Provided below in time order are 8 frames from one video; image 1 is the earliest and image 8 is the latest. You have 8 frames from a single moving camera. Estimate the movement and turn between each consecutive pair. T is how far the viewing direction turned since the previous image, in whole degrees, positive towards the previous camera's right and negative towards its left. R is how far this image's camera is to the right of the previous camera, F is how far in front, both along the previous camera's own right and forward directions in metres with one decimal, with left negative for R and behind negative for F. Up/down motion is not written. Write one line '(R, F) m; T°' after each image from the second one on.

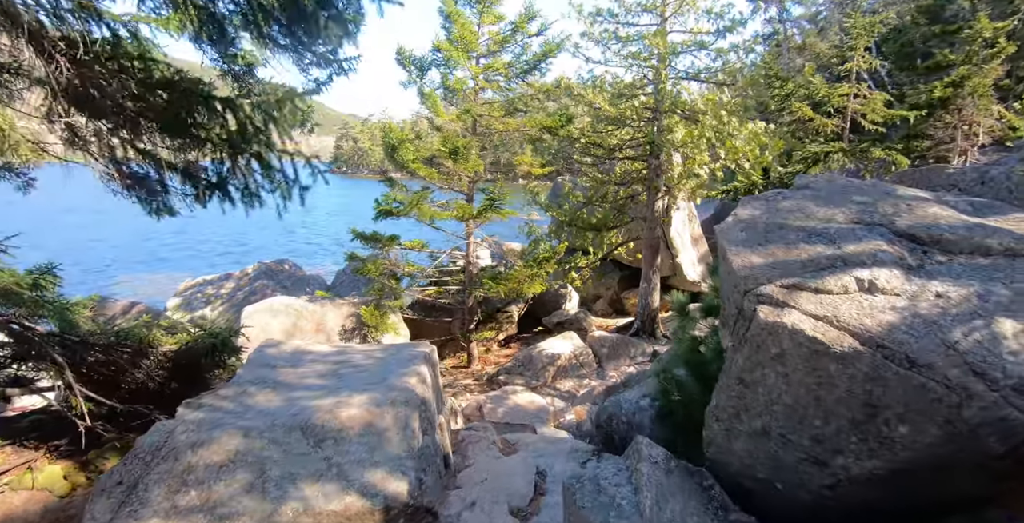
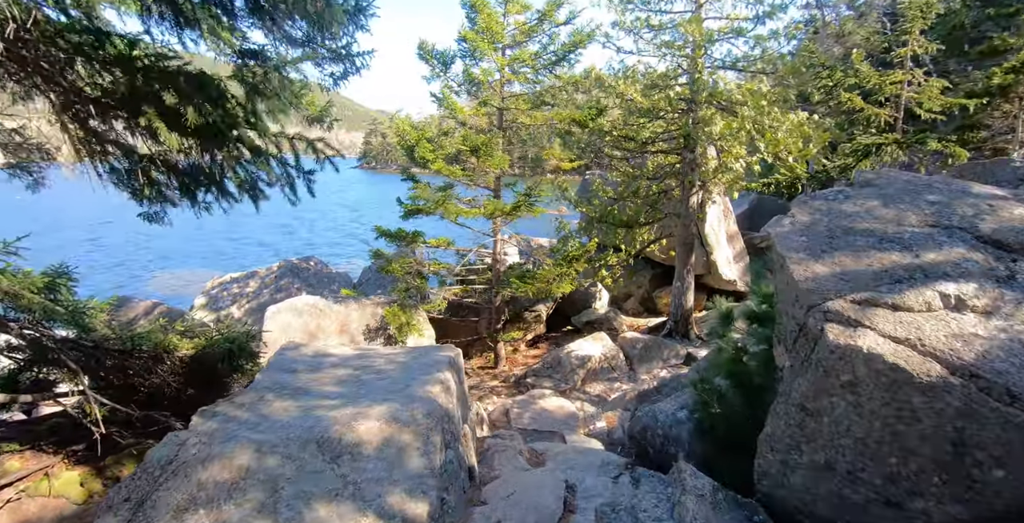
(0.0, +0.3) m; -3°
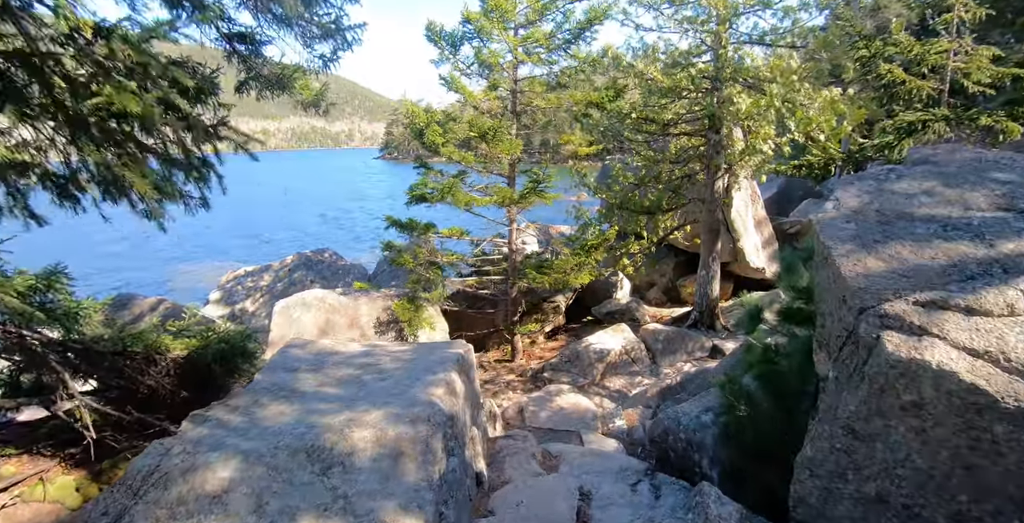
(+0.1, +0.4) m; -2°
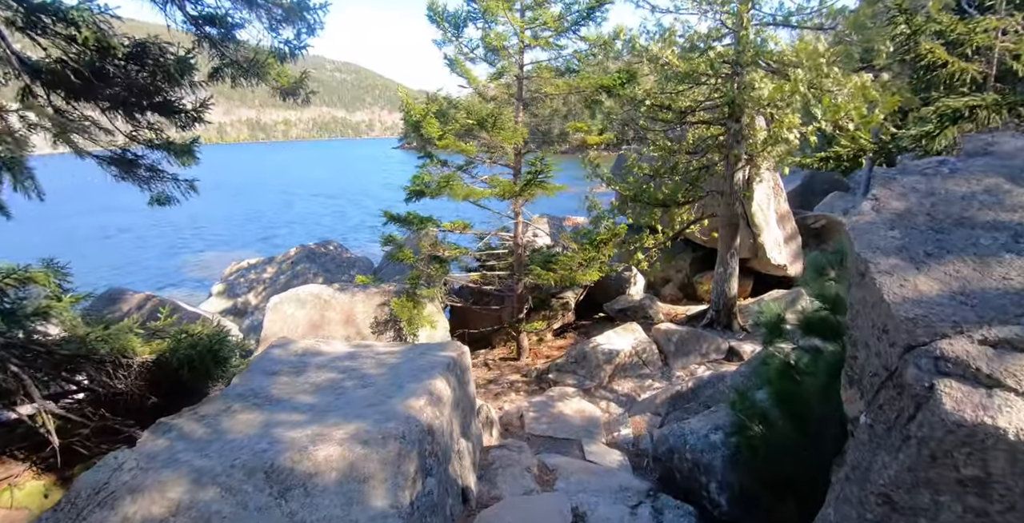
(+0.2, +0.4) m; -2°
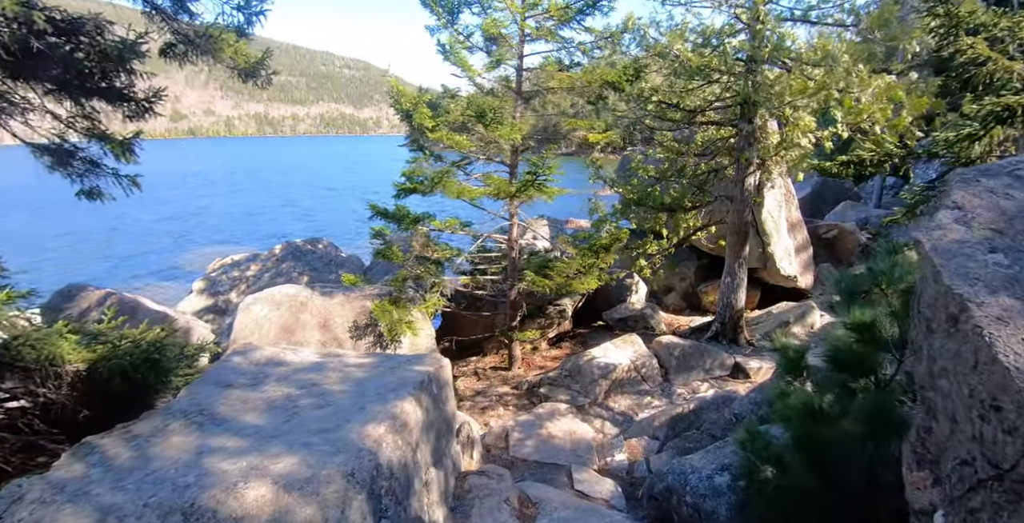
(+0.2, +0.6) m; 0°
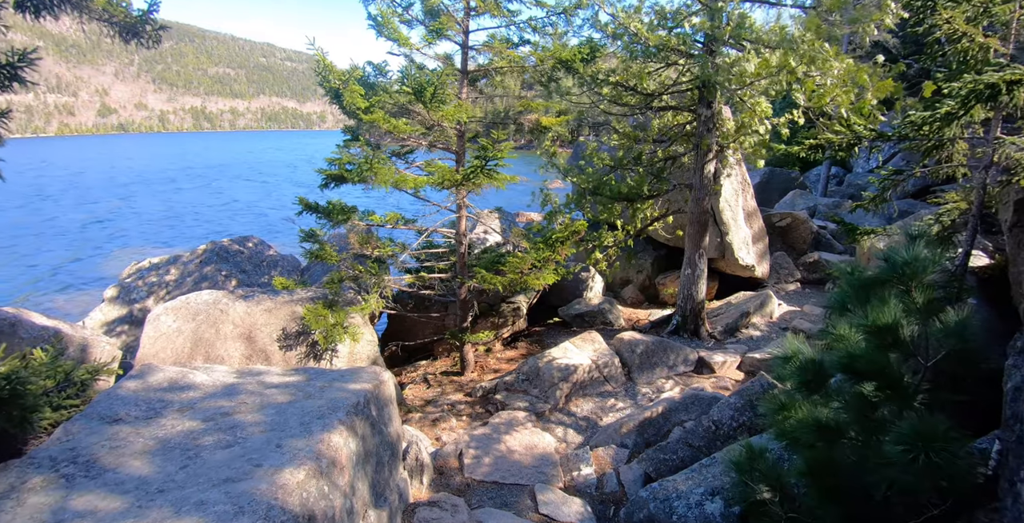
(0.0, +0.6) m; +5°
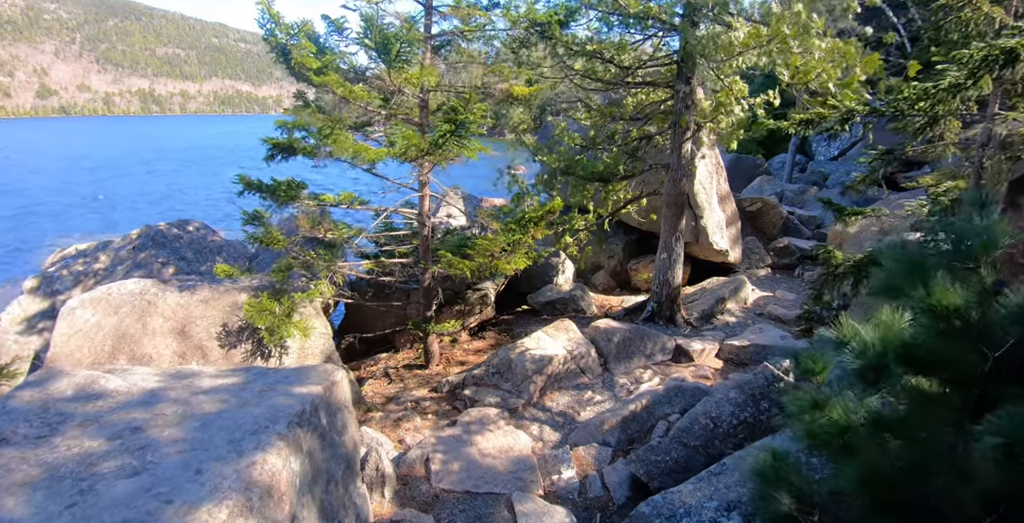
(-0.1, +0.6) m; +4°
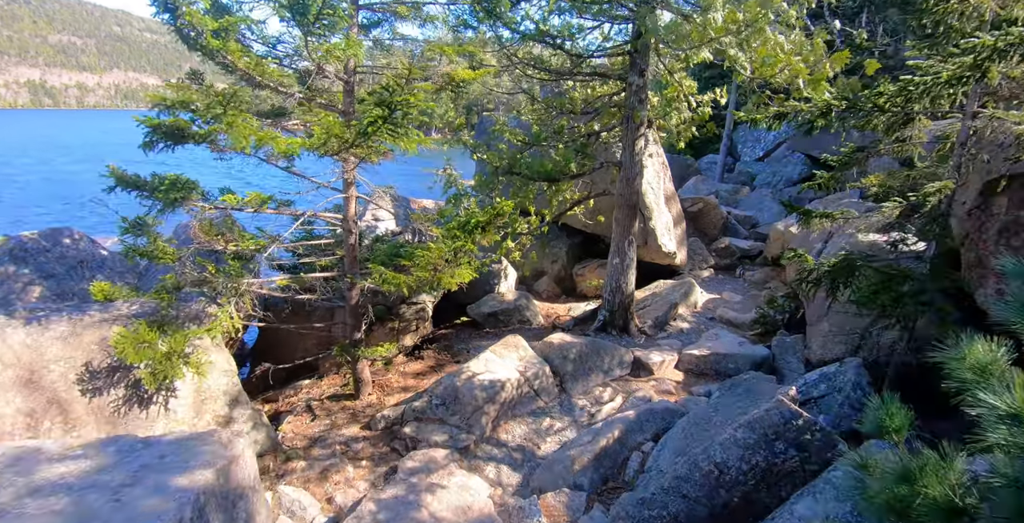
(-0.2, +0.9) m; +7°
